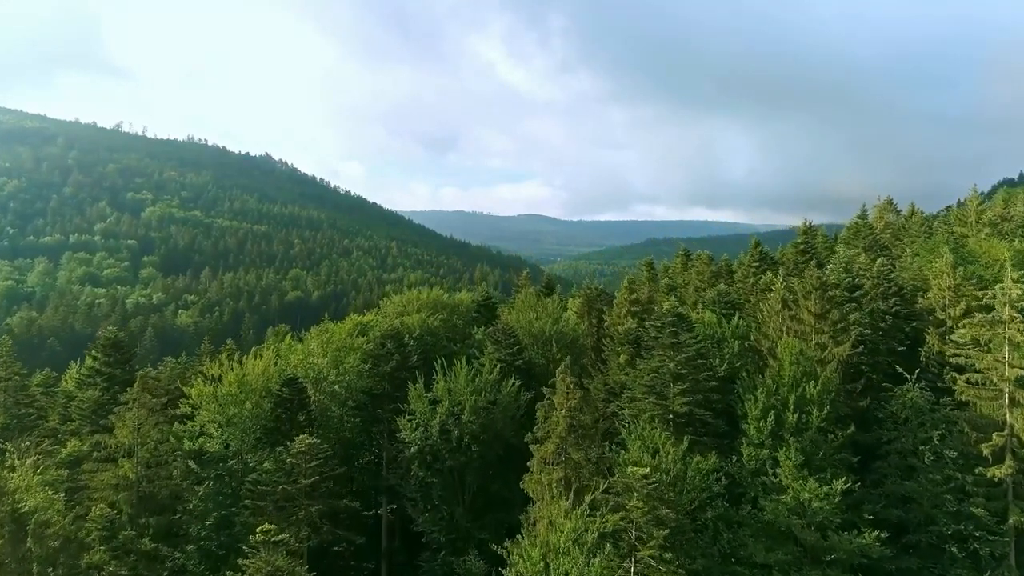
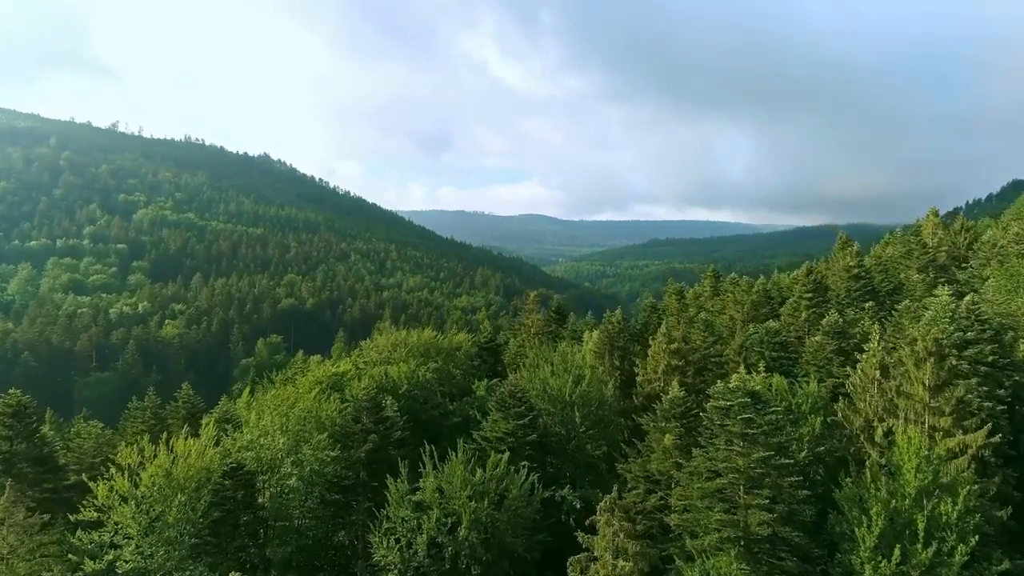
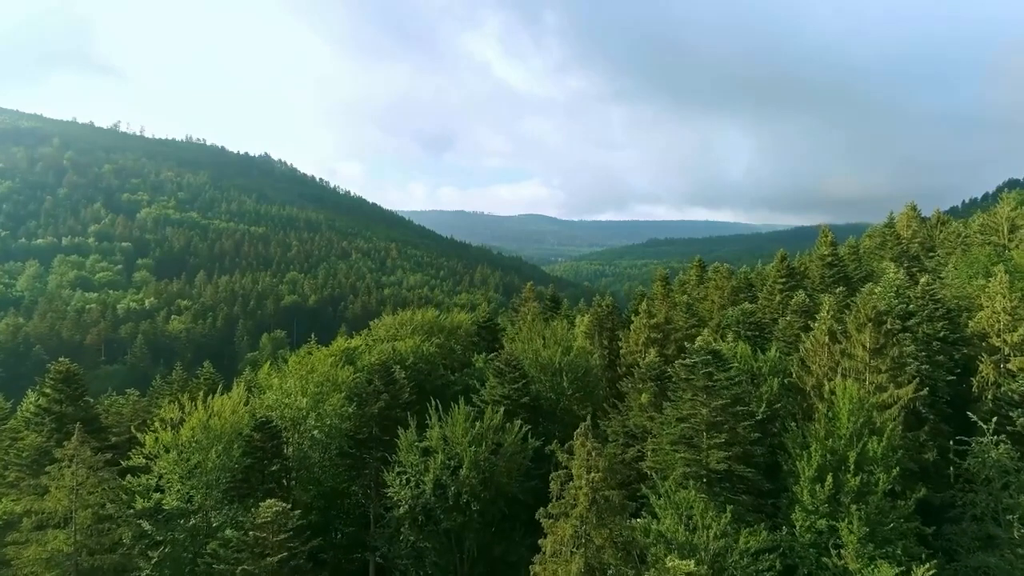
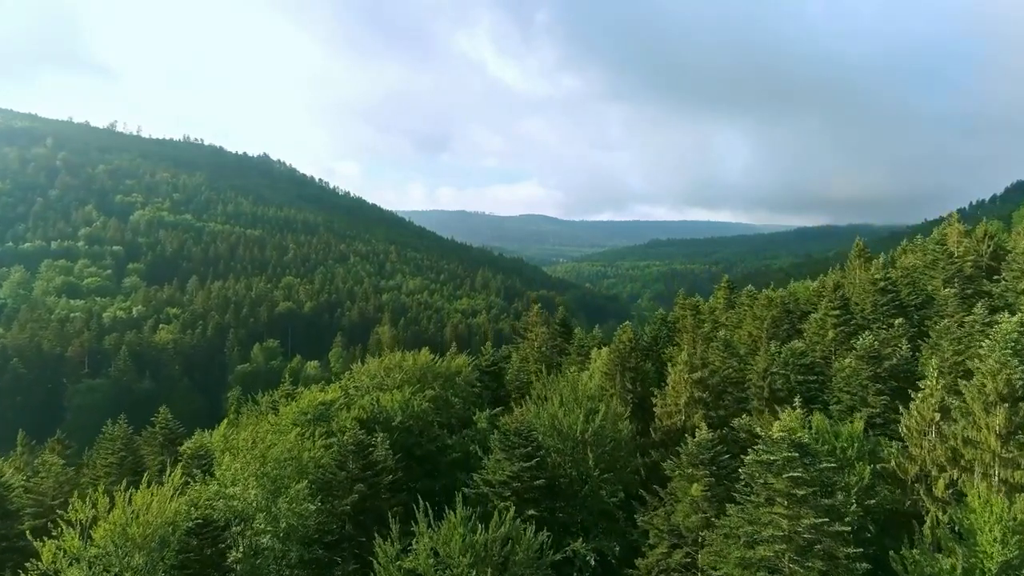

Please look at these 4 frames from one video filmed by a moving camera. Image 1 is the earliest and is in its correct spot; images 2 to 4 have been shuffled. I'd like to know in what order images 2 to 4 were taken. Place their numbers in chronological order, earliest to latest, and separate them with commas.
3, 2, 4
